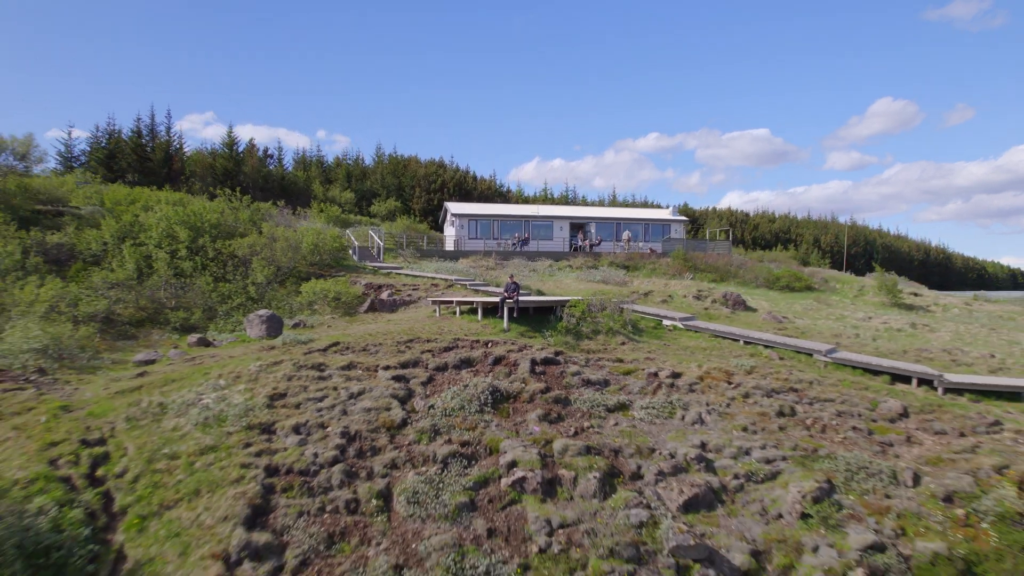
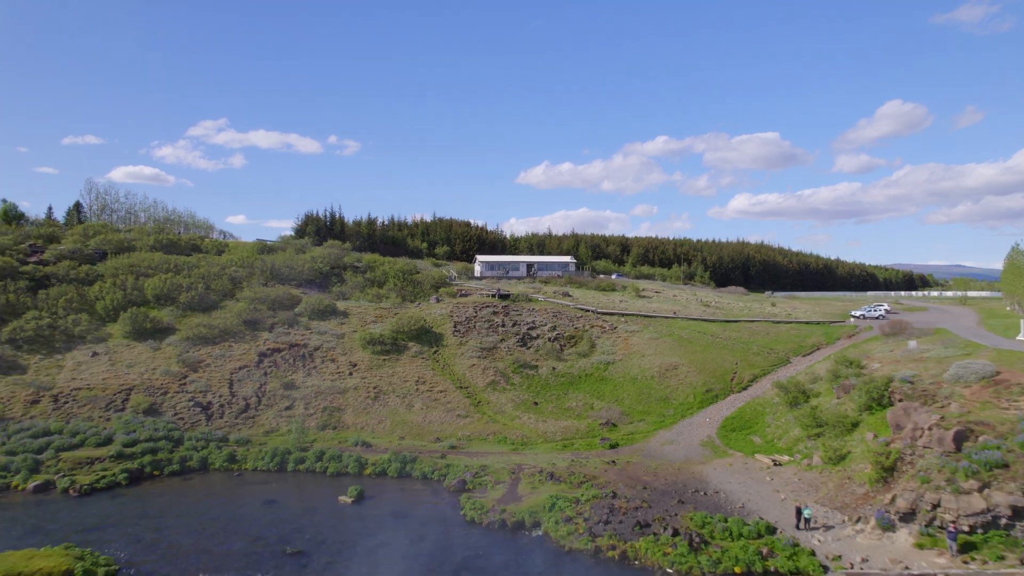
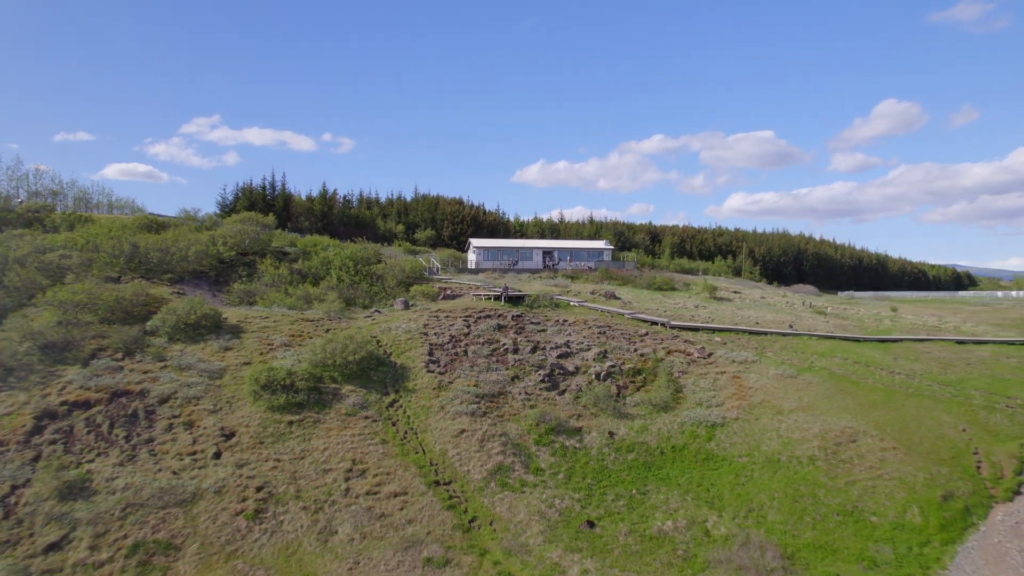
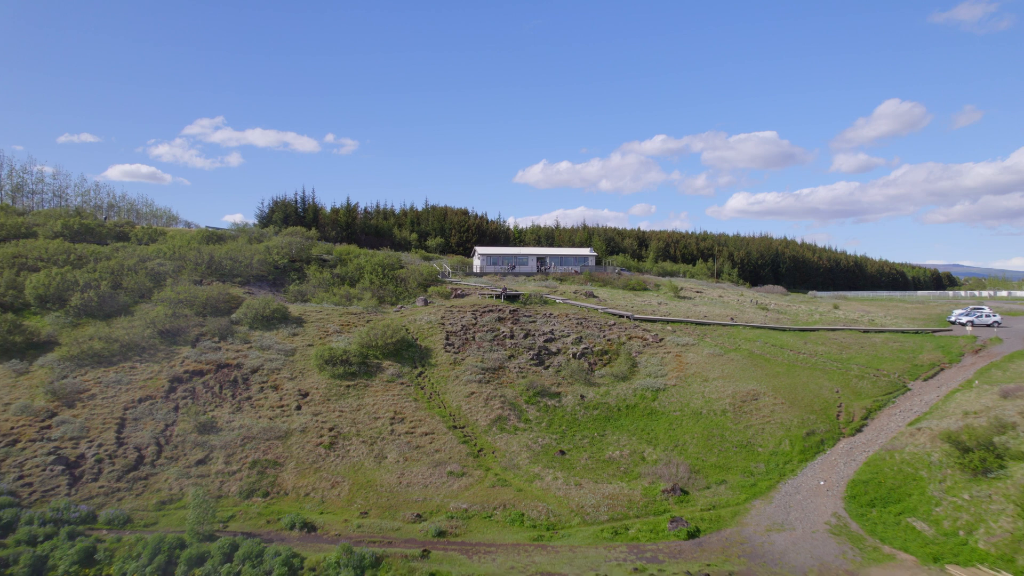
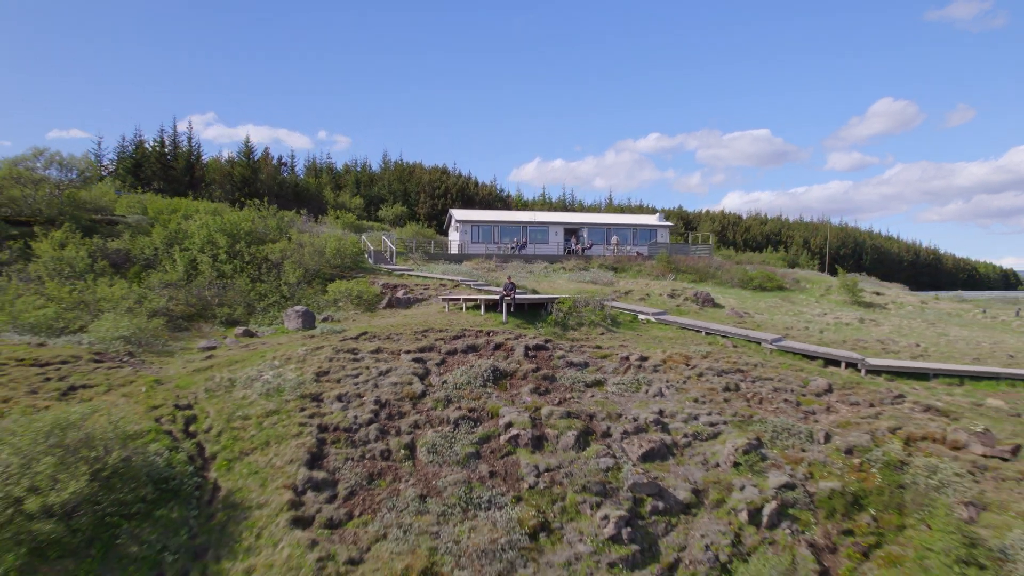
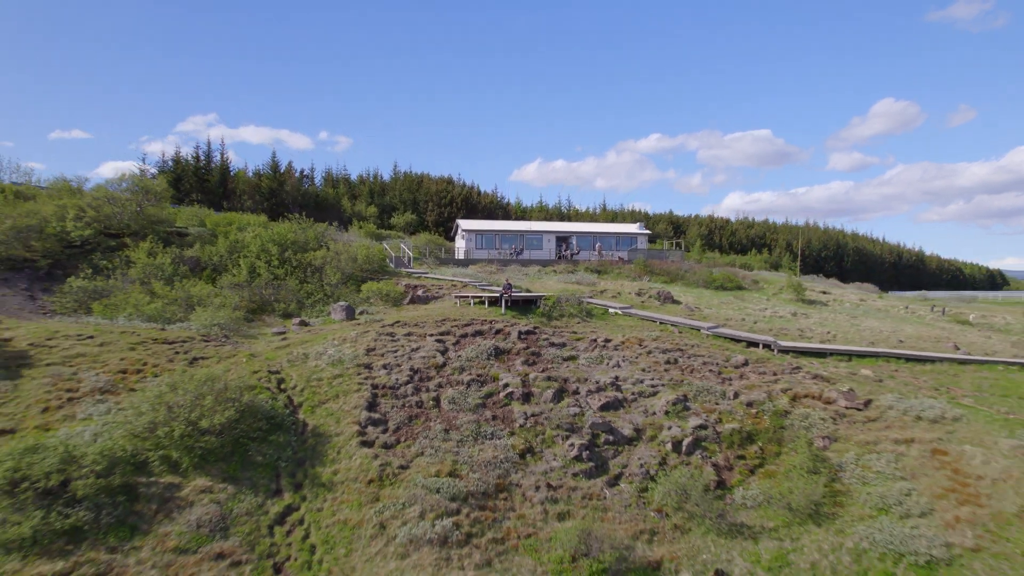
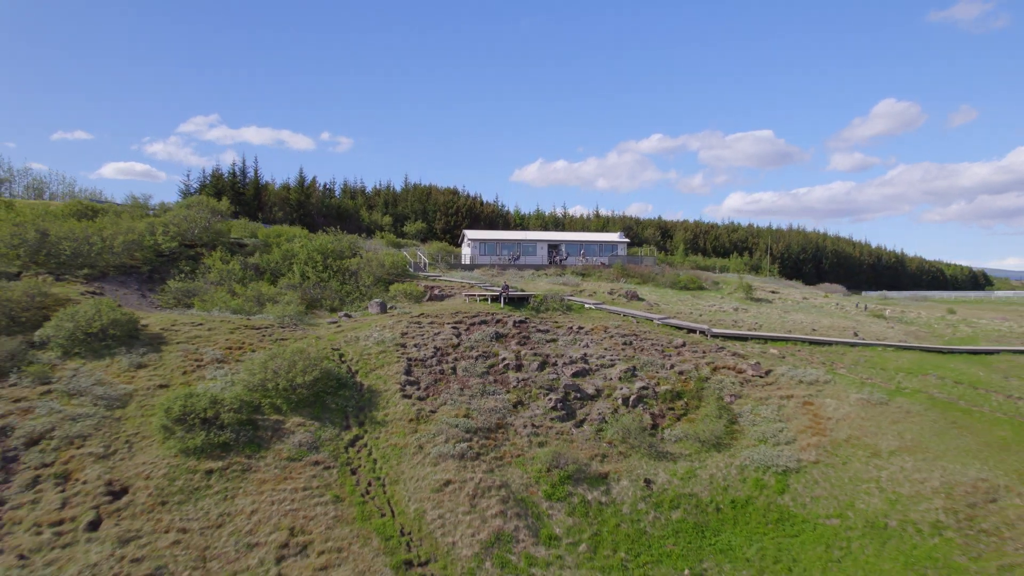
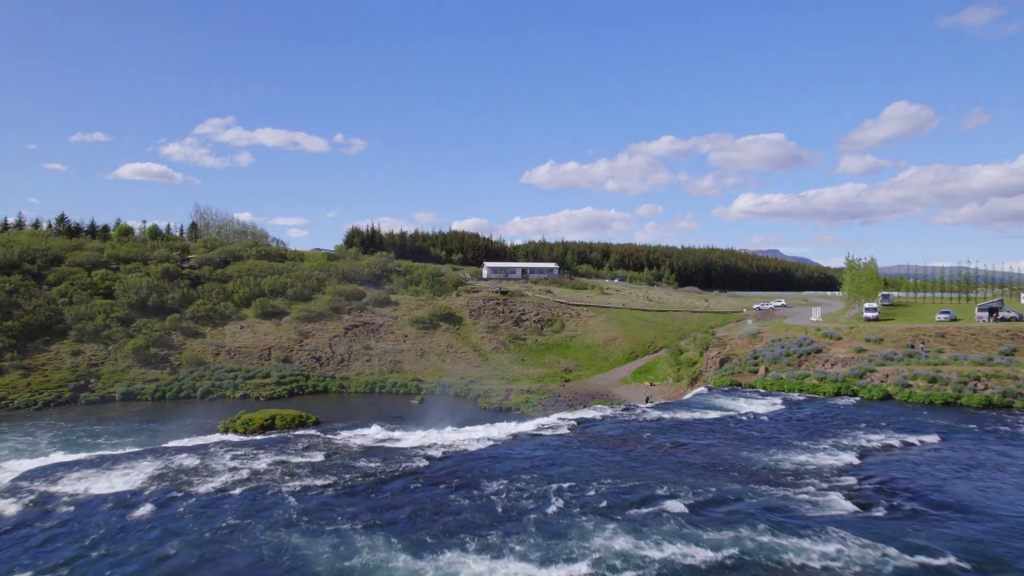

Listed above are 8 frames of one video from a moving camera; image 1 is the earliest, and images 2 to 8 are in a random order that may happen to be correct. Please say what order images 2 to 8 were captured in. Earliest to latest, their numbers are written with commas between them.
5, 6, 7, 3, 4, 2, 8
